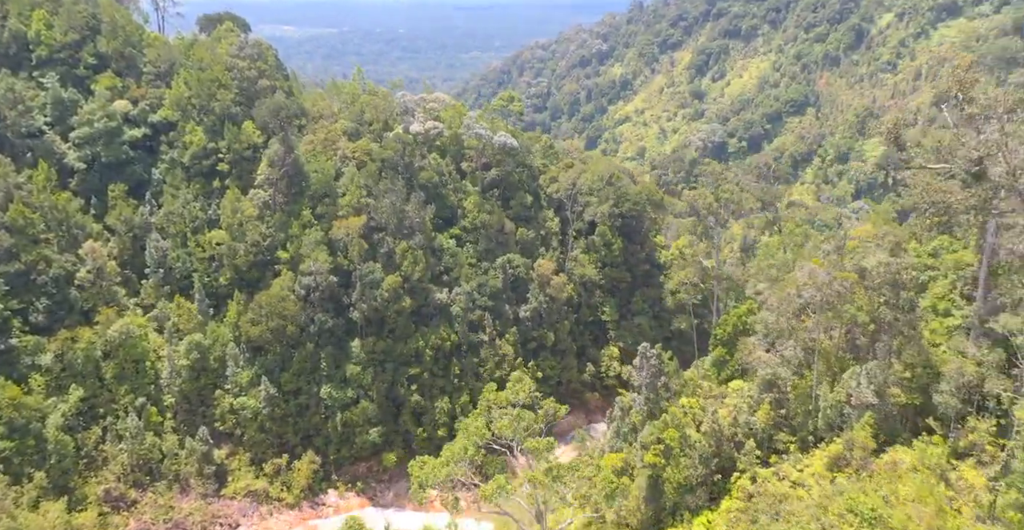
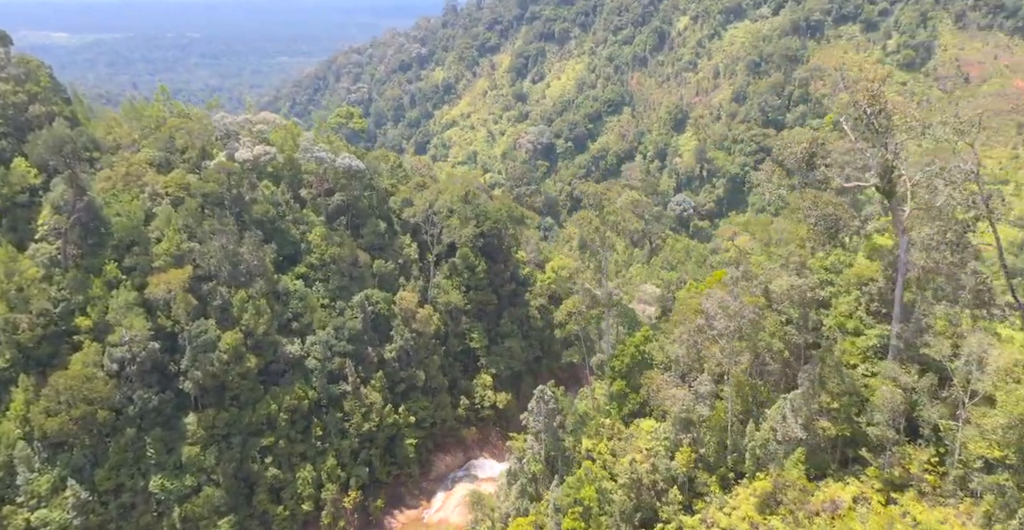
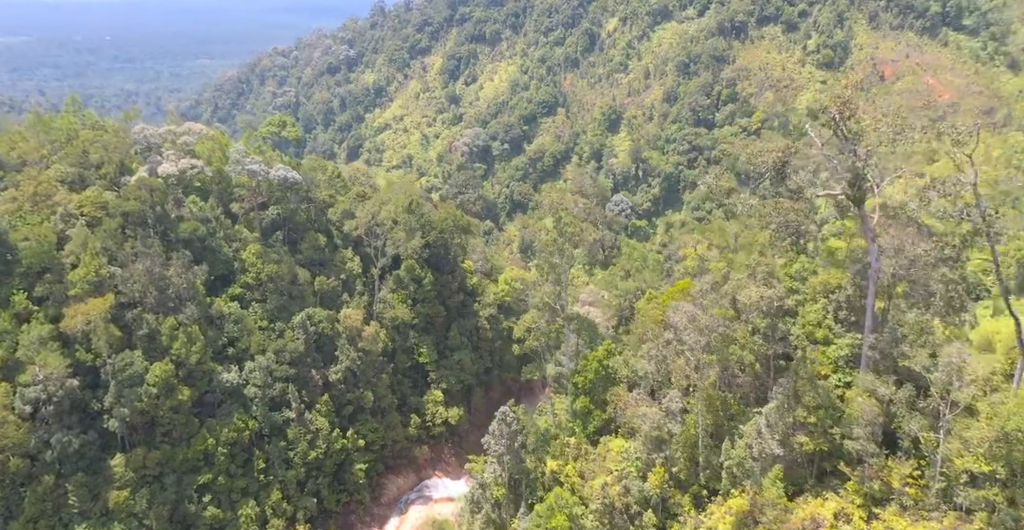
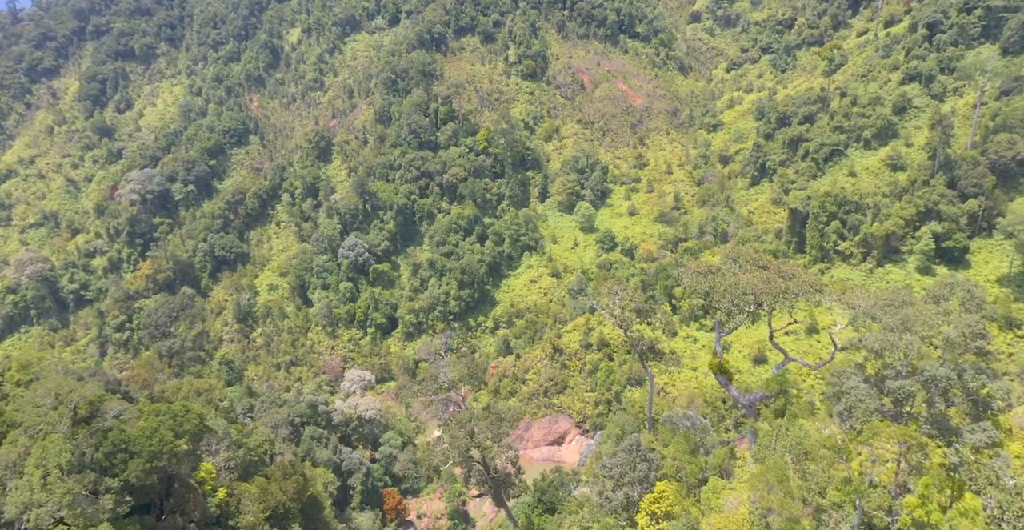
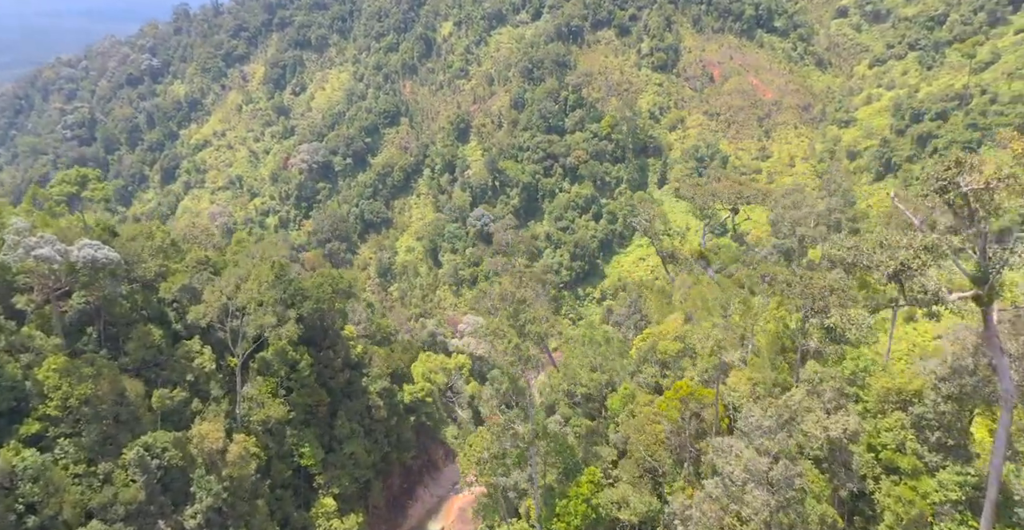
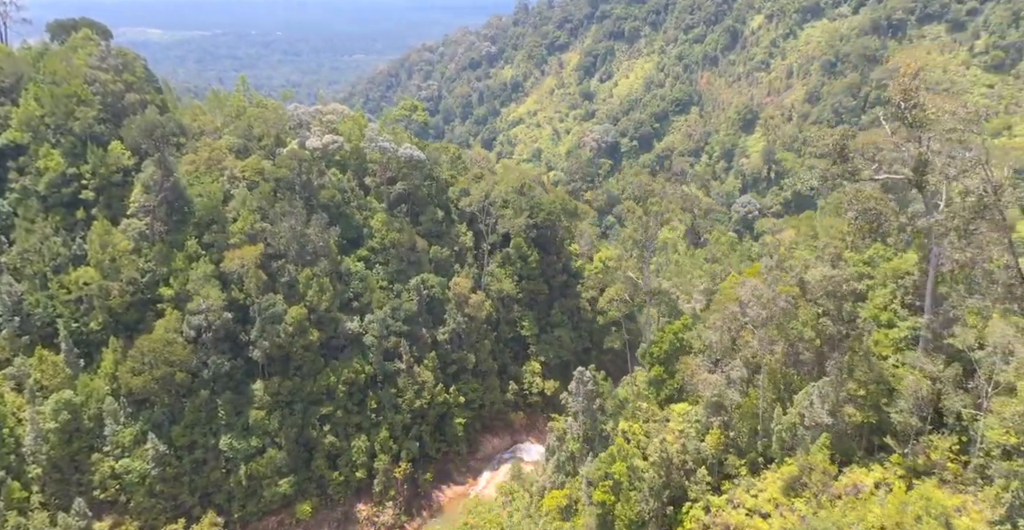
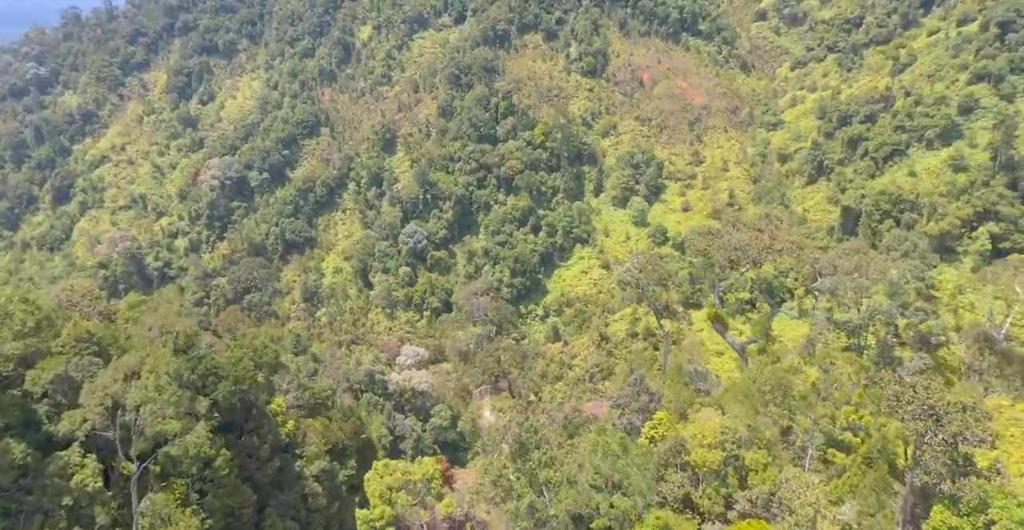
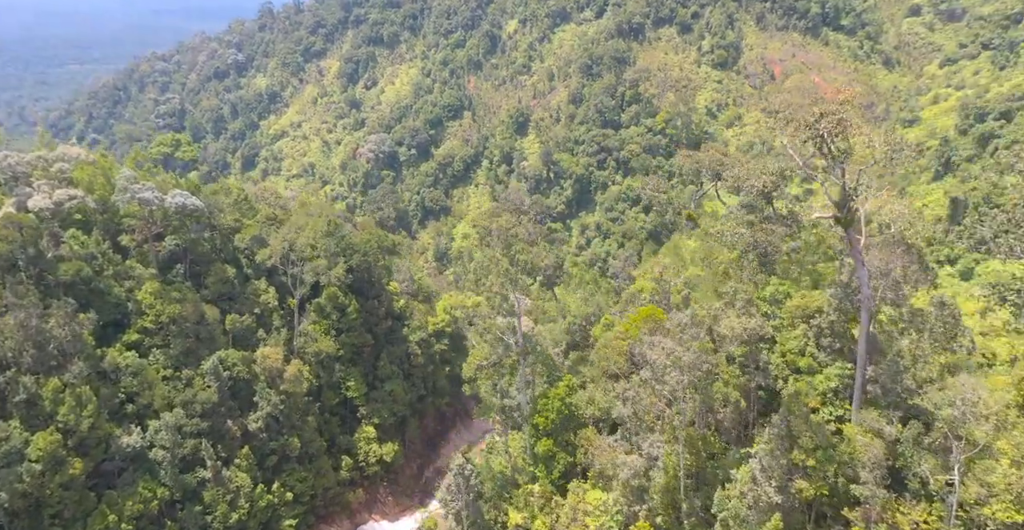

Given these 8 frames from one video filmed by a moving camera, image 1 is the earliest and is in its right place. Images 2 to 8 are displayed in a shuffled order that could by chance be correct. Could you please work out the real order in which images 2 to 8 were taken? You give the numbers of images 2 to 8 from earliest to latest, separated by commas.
6, 2, 3, 8, 5, 7, 4
